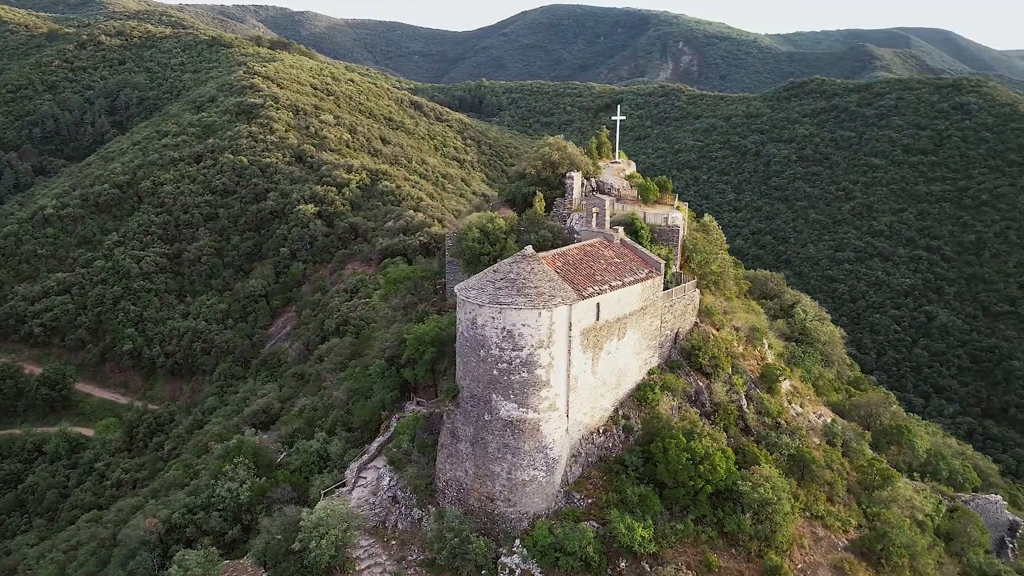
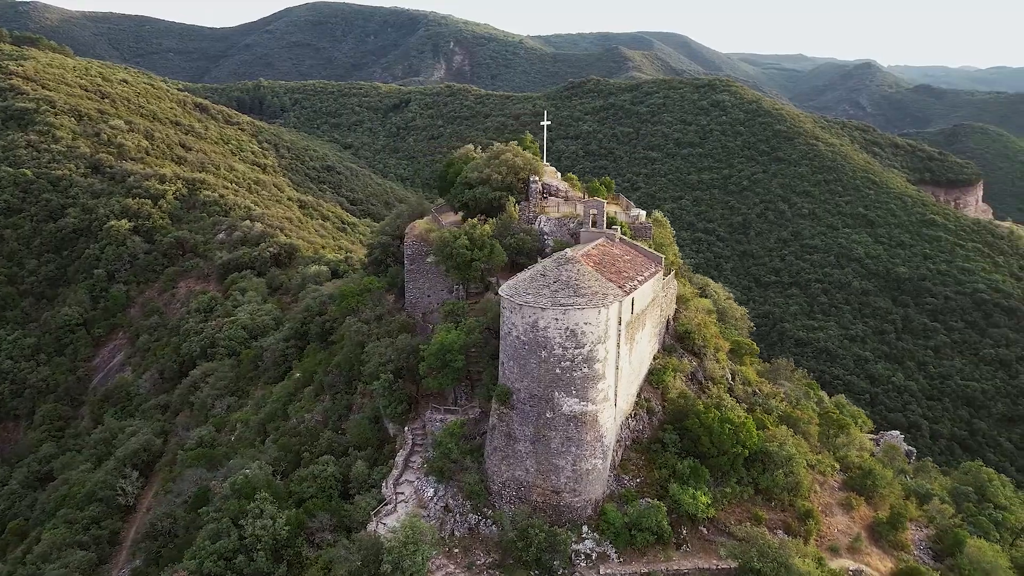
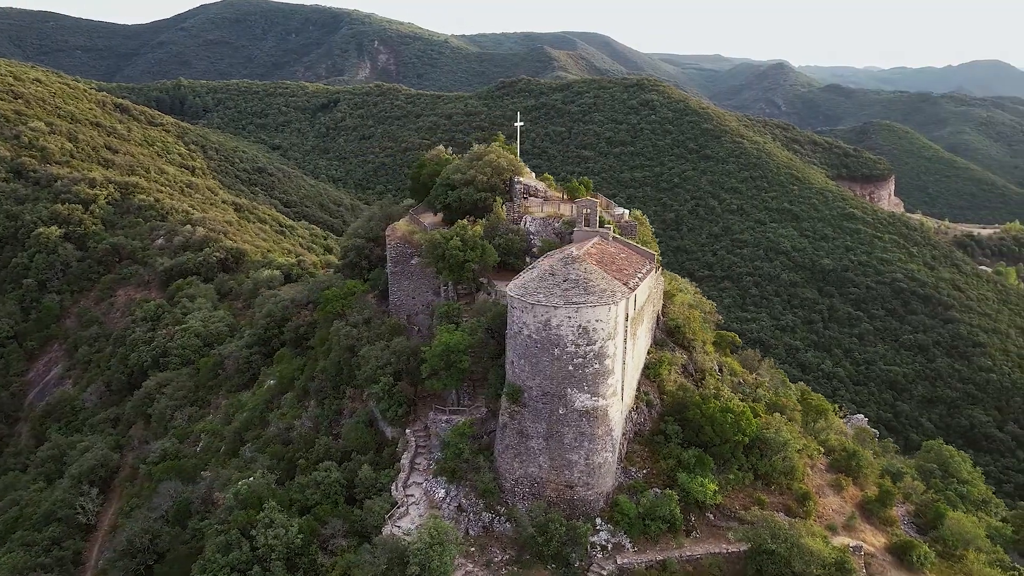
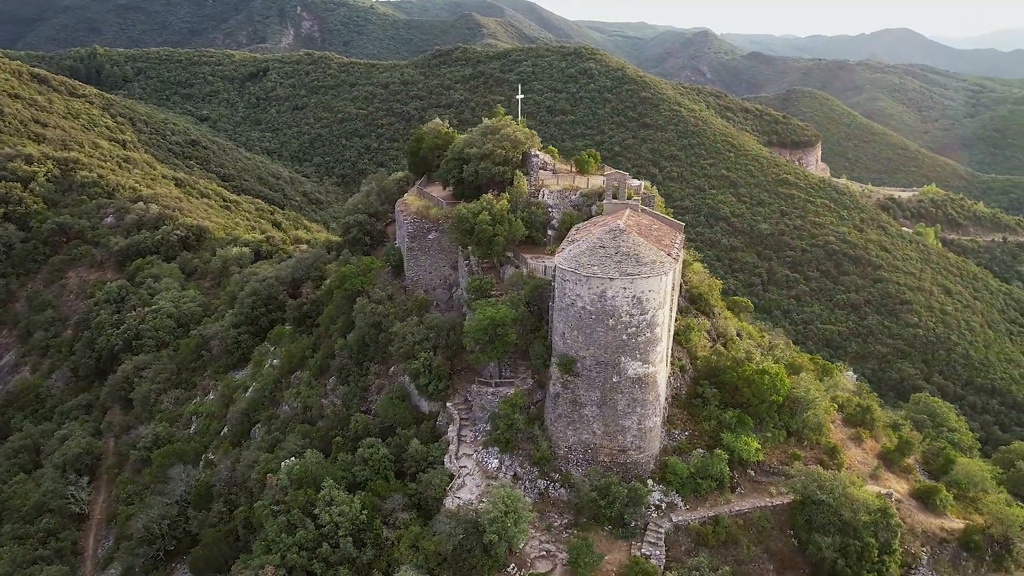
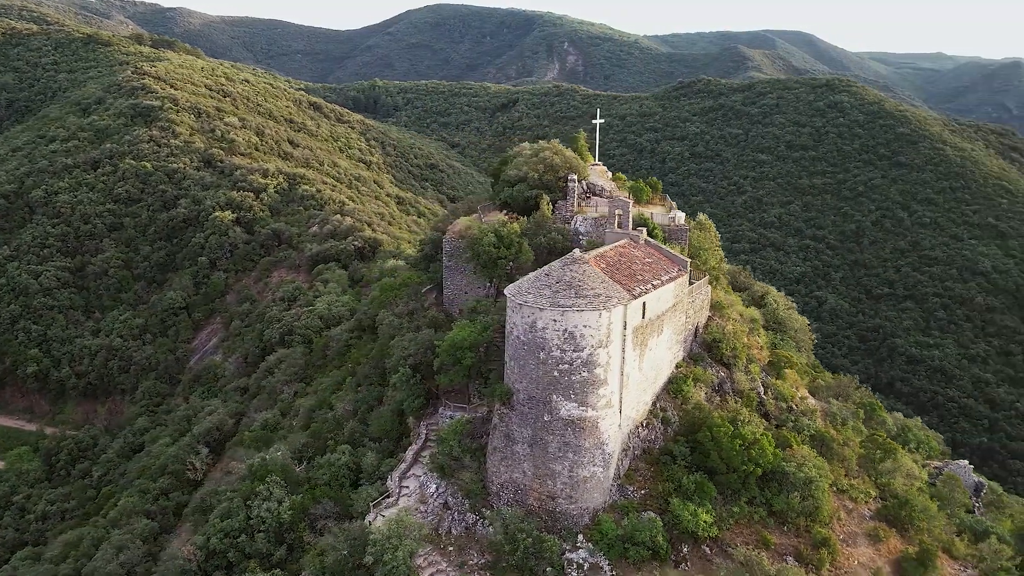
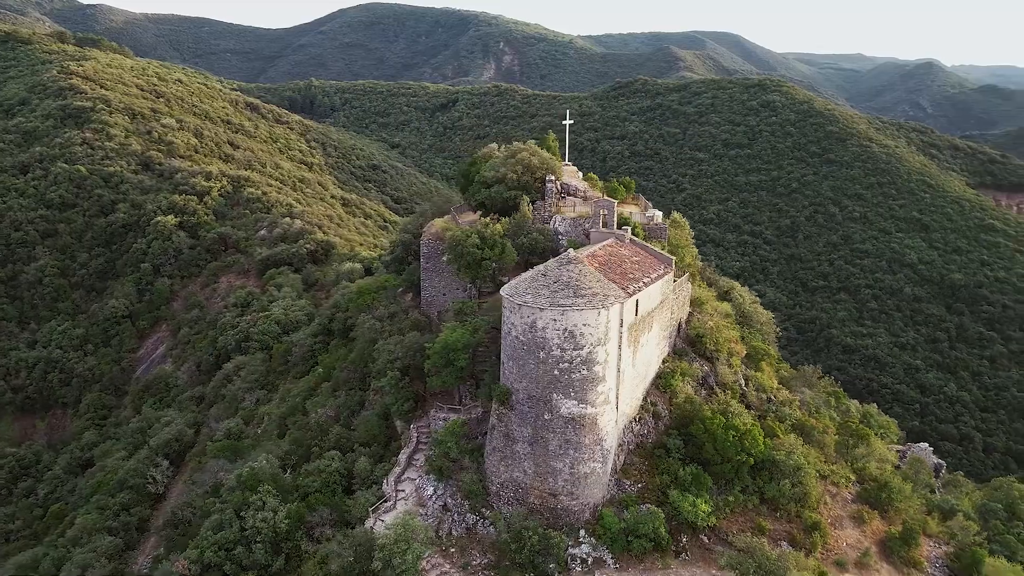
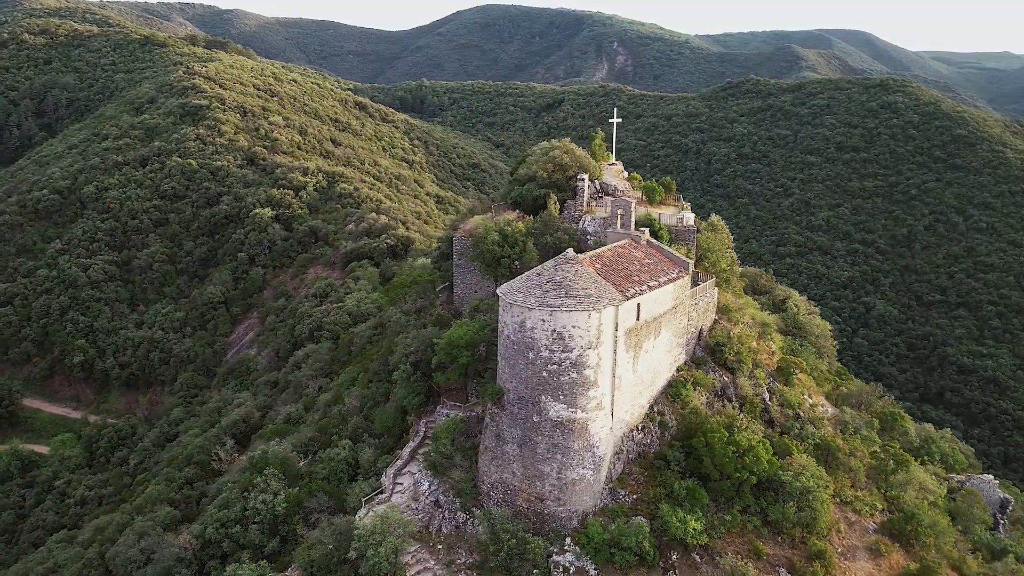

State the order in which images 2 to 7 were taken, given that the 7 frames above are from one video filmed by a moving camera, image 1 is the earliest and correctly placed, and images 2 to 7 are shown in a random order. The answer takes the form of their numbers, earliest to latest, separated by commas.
7, 5, 6, 2, 3, 4
